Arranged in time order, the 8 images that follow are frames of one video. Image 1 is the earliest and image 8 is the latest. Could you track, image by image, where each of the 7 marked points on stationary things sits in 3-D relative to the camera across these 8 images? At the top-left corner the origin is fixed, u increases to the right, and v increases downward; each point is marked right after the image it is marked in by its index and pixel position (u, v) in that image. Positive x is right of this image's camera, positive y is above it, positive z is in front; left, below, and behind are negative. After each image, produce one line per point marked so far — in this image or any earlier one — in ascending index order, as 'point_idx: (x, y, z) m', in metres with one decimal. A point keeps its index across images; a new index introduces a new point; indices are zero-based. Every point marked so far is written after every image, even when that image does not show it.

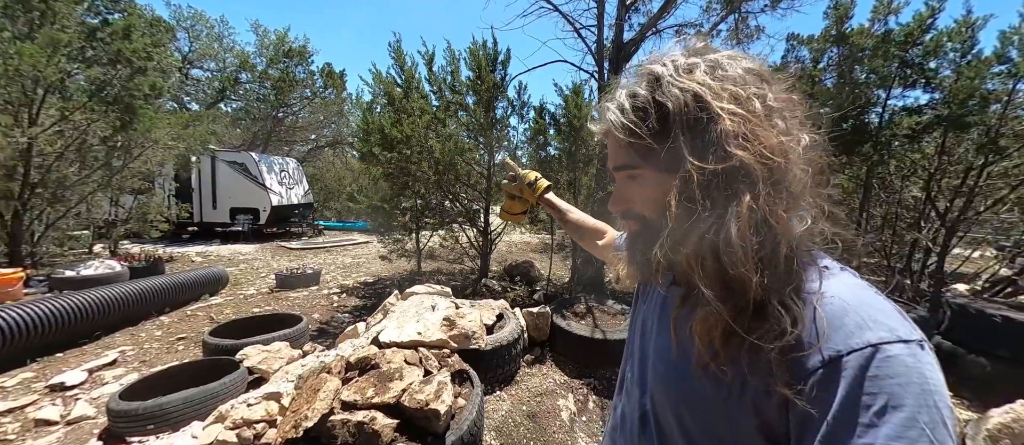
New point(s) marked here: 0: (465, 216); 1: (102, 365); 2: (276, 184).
0: (-0.9, +0.1, +7.0) m
1: (-4.5, -1.6, +3.9) m
2: (-8.1, +1.3, +12.1) m
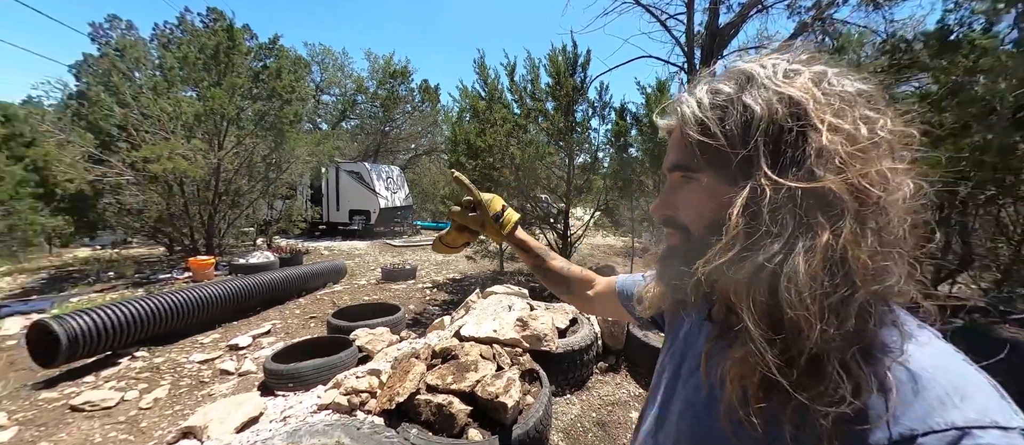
0: (+0.7, 0.0, +7.2) m
1: (-3.6, -1.6, +5.0) m
2: (-5.1, +1.3, +13.8) m
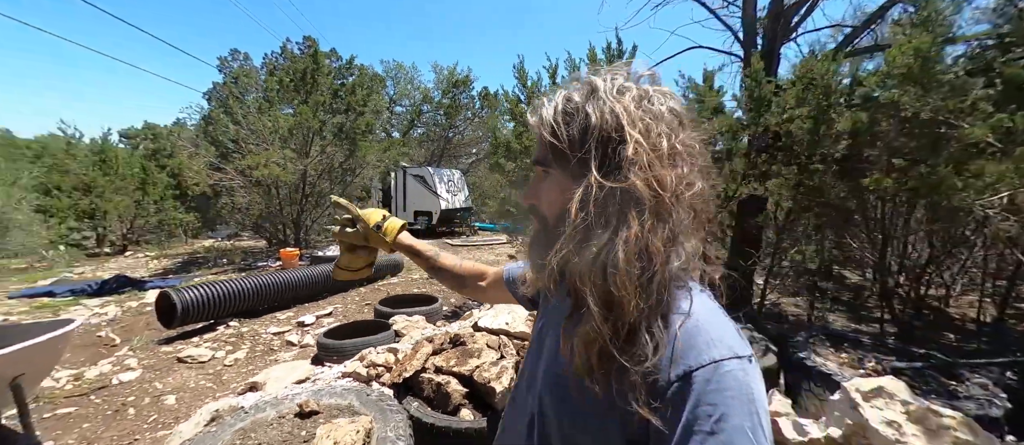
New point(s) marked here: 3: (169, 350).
0: (+1.5, 0.0, +7.1) m
1: (-3.1, -1.5, +5.8) m
2: (-2.9, +1.3, +14.8) m
3: (-4.4, -1.6, +4.5) m
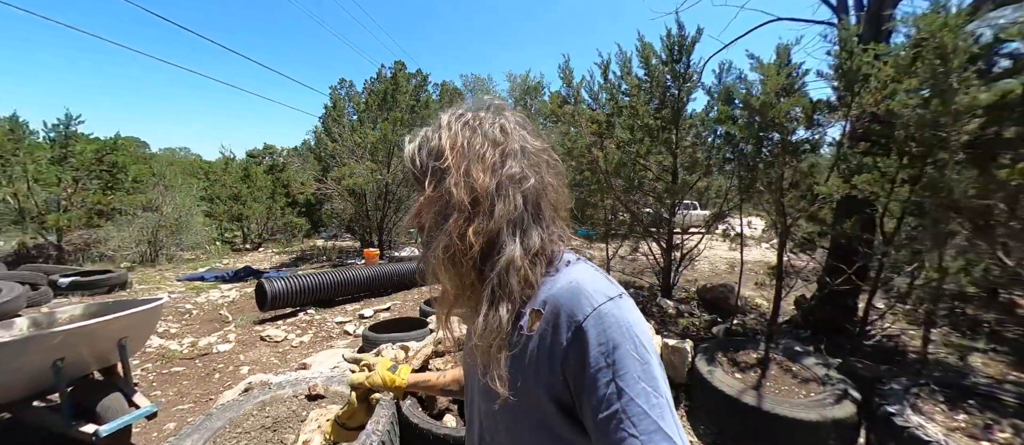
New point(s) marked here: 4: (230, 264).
0: (+2.4, -0.1, +6.6) m
1: (-2.4, -1.6, +6.4) m
2: (+0.1, +1.1, +15.0) m
3: (-4.0, -1.7, +5.5) m
4: (-8.7, -1.3, +10.7) m
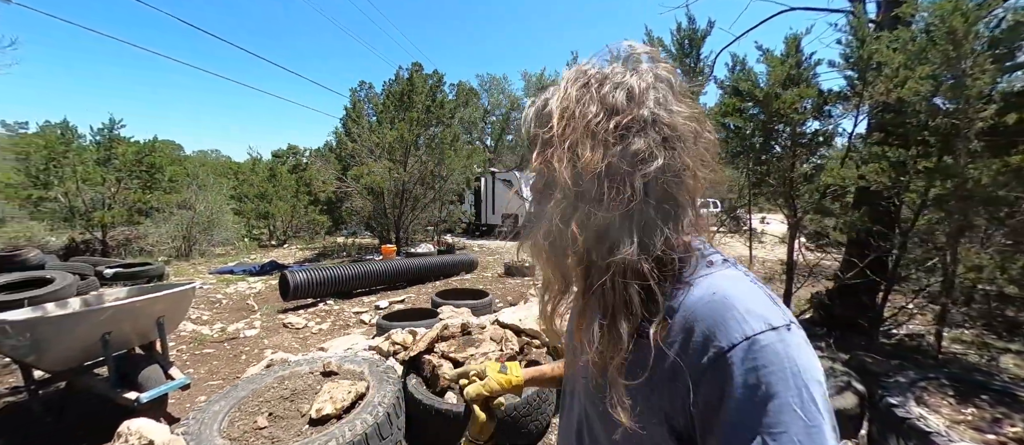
0: (+2.6, 0.0, +6.6) m
1: (-2.2, -1.5, +6.6) m
2: (+0.7, +1.2, +15.2) m
3: (-3.8, -1.6, +5.8) m
4: (-8.3, -1.2, +11.3) m
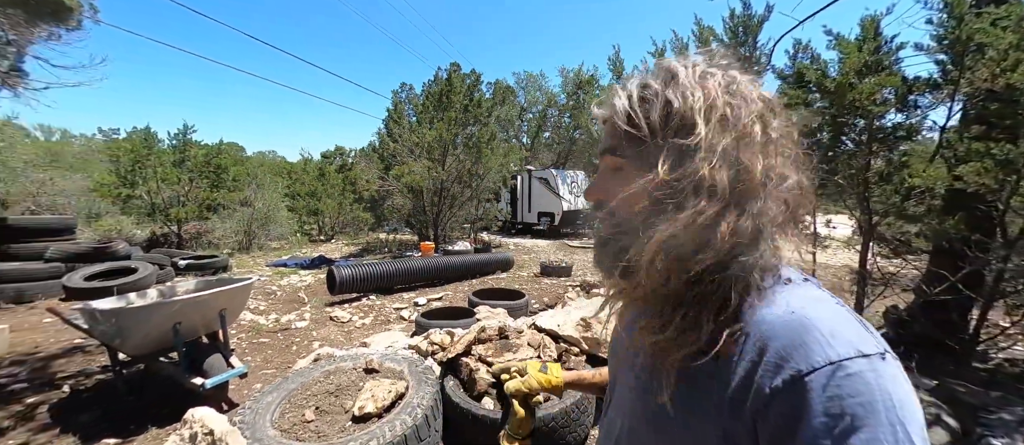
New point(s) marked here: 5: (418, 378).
0: (+3.3, 0.0, +6.2) m
1: (-1.5, -1.5, +6.7) m
2: (+2.3, +1.3, +14.9) m
3: (-3.2, -1.5, +6.1) m
4: (-7.1, -1.1, +12.0) m
5: (-0.8, -1.3, +2.9) m
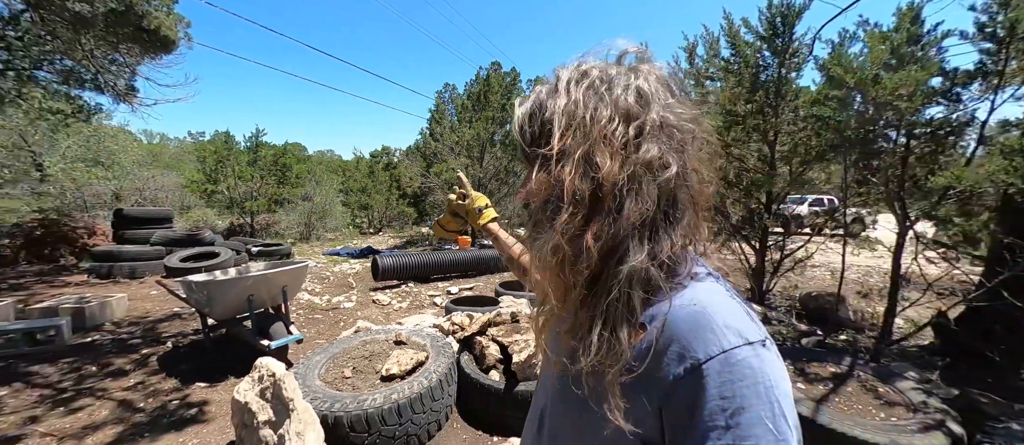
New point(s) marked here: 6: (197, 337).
0: (+3.8, 0.0, +6.1) m
1: (-0.9, -1.4, +7.2) m
2: (+3.8, +1.4, +14.9) m
3: (-2.7, -1.4, +6.8) m
4: (-5.8, -0.8, +13.2) m
5: (-0.7, -1.2, +3.3) m
6: (-4.1, -1.5, +4.6) m
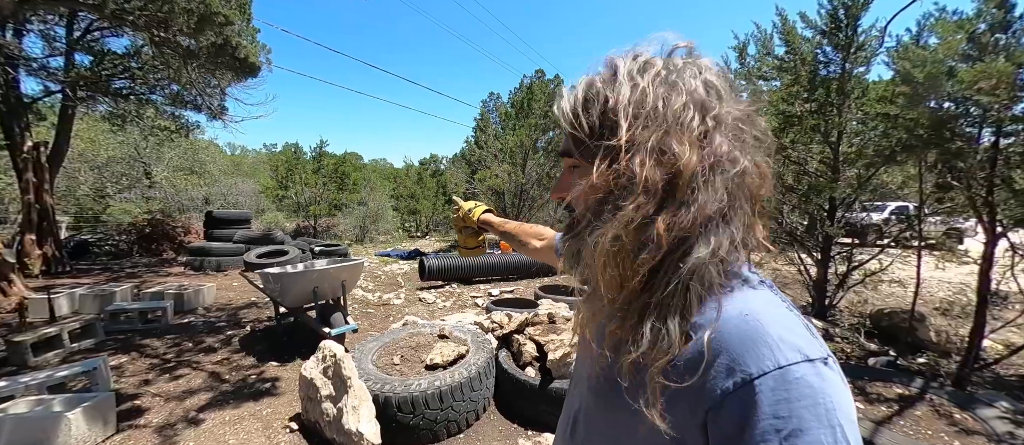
0: (+4.5, -0.1, +5.7) m
1: (-0.1, -1.4, +7.4) m
2: (+5.6, +1.1, +14.5) m
3: (-1.9, -1.5, +7.2) m
4: (-4.2, -1.0, +13.9) m
5: (-0.4, -1.2, +3.5) m
6: (-3.6, -1.5, +5.2) m
